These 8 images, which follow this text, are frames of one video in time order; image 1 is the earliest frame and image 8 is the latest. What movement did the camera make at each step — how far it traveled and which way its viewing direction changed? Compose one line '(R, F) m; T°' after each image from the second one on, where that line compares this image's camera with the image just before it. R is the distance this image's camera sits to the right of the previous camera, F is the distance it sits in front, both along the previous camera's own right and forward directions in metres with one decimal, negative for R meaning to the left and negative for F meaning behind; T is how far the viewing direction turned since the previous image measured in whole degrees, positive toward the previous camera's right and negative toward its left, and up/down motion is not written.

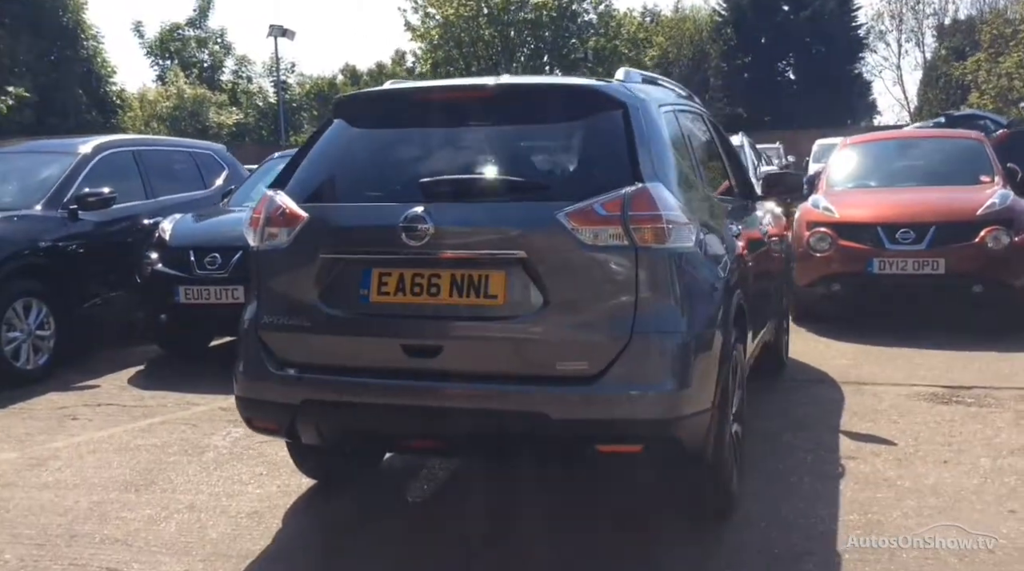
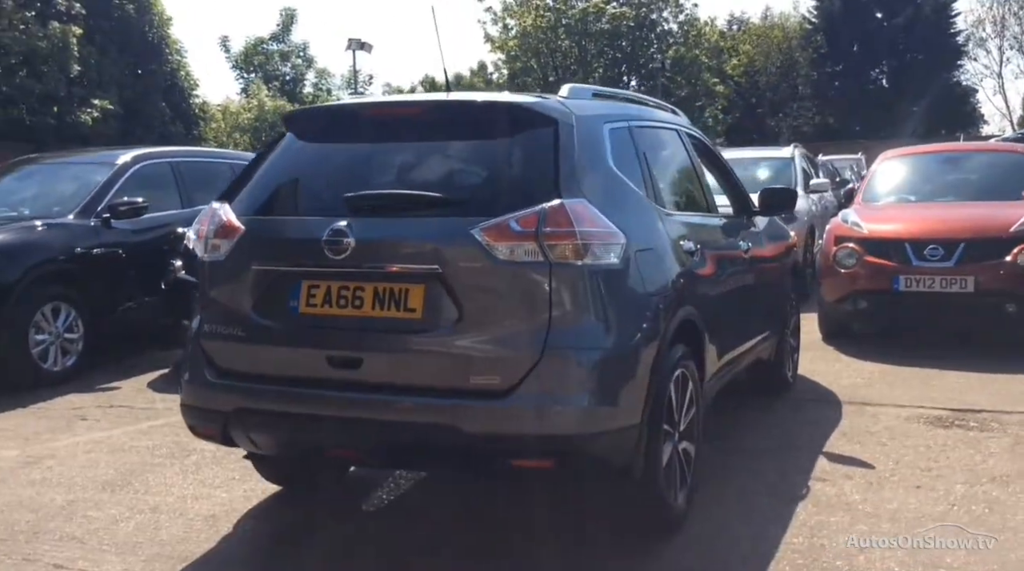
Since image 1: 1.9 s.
(+0.6, 0.0) m; -5°
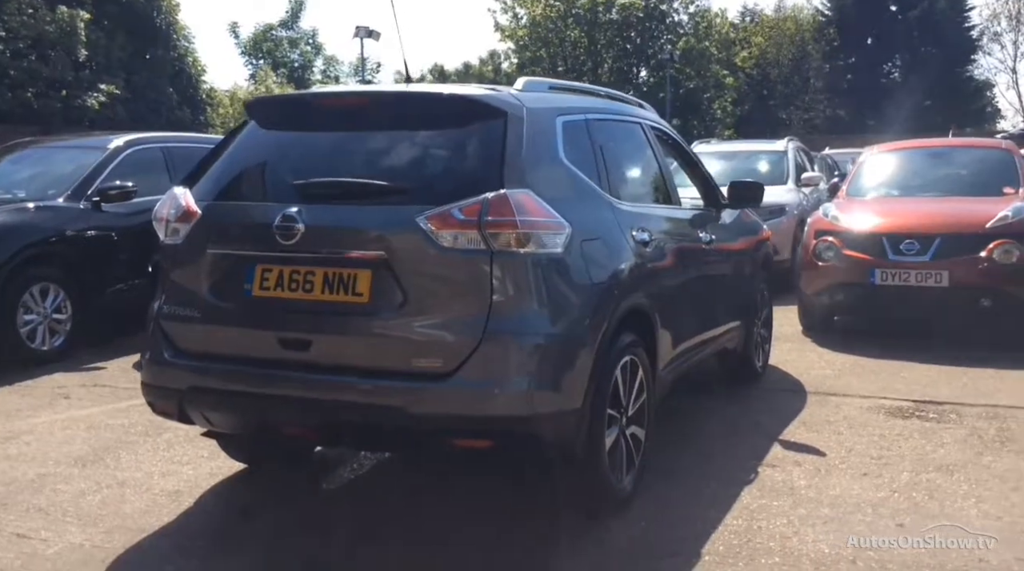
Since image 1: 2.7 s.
(+0.3, -0.1) m; -1°
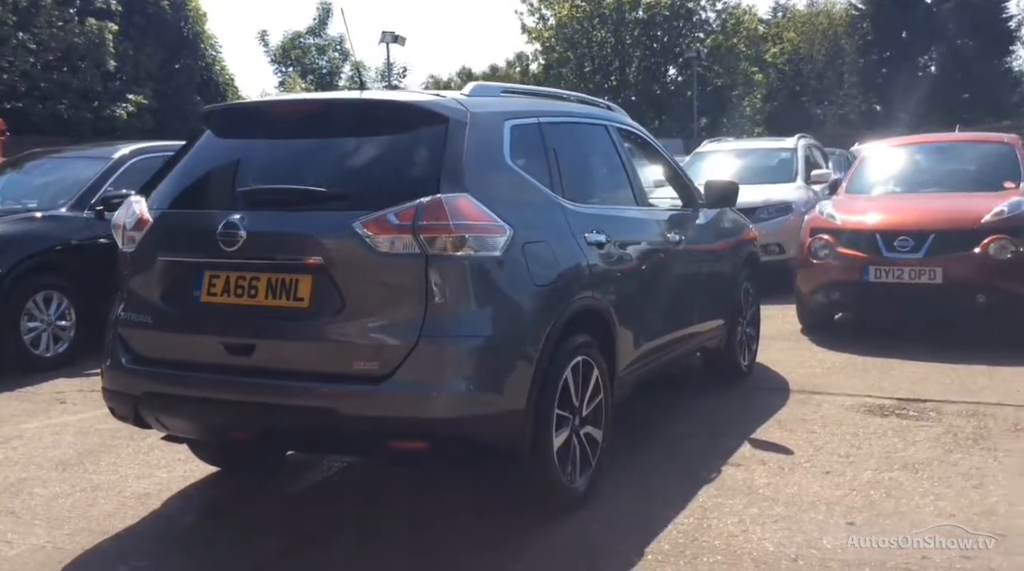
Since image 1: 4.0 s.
(+0.4, -0.1) m; -2°
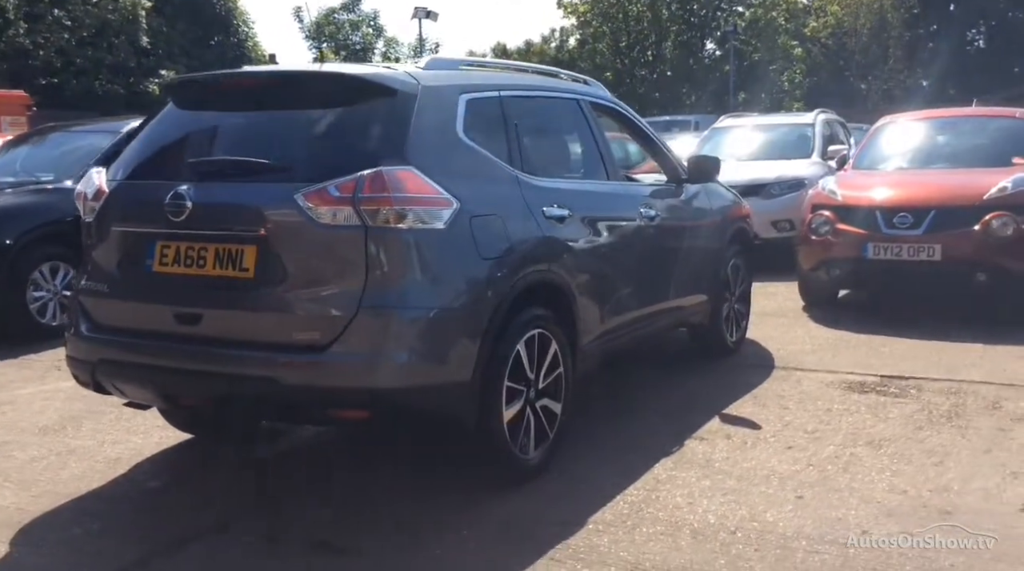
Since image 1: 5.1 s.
(+0.4, 0.0) m; -3°
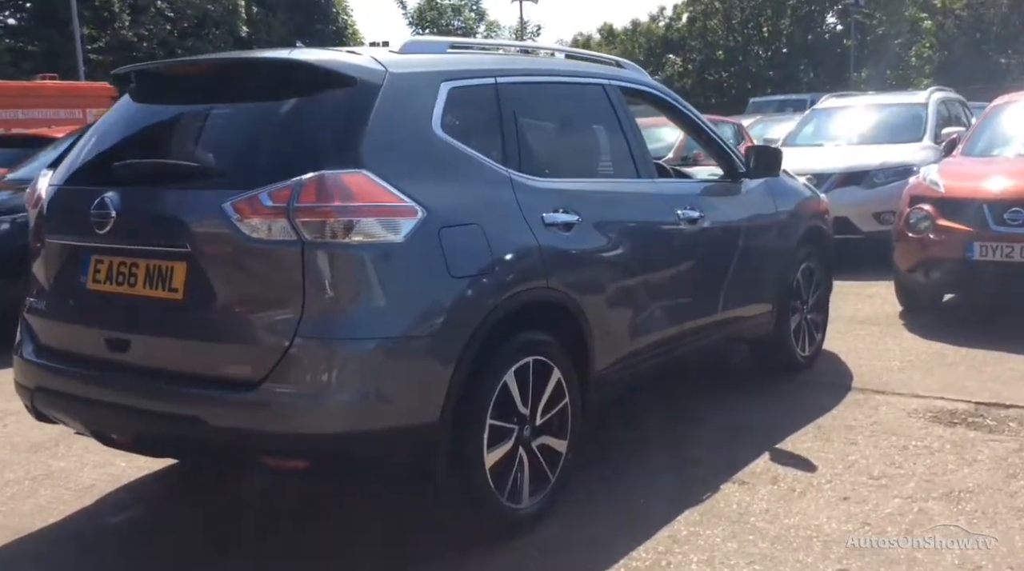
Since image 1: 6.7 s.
(+0.5, +0.7) m; -7°
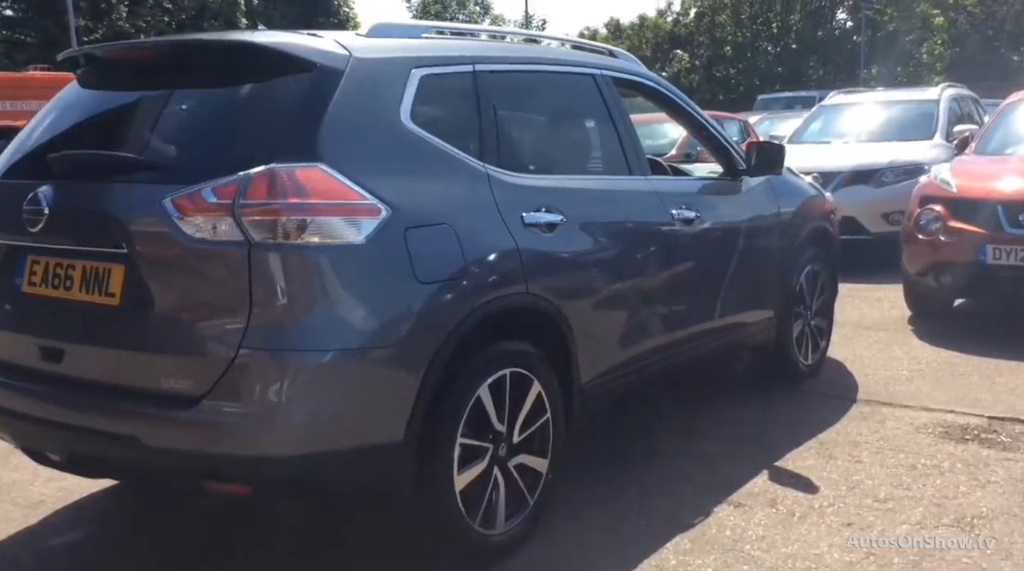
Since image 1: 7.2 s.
(+0.1, +0.3) m; 0°
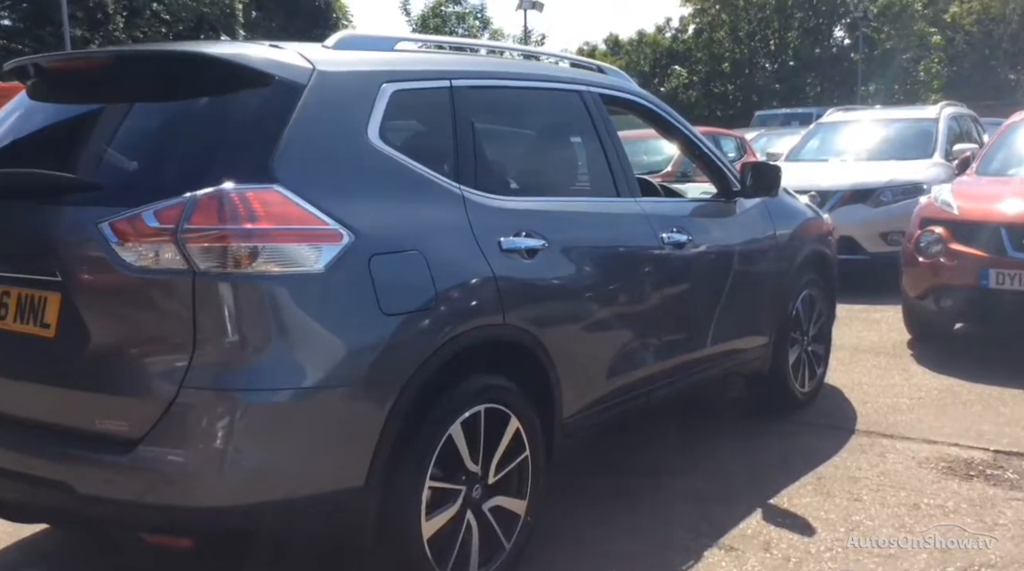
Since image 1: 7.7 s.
(+0.1, +0.2) m; 0°
